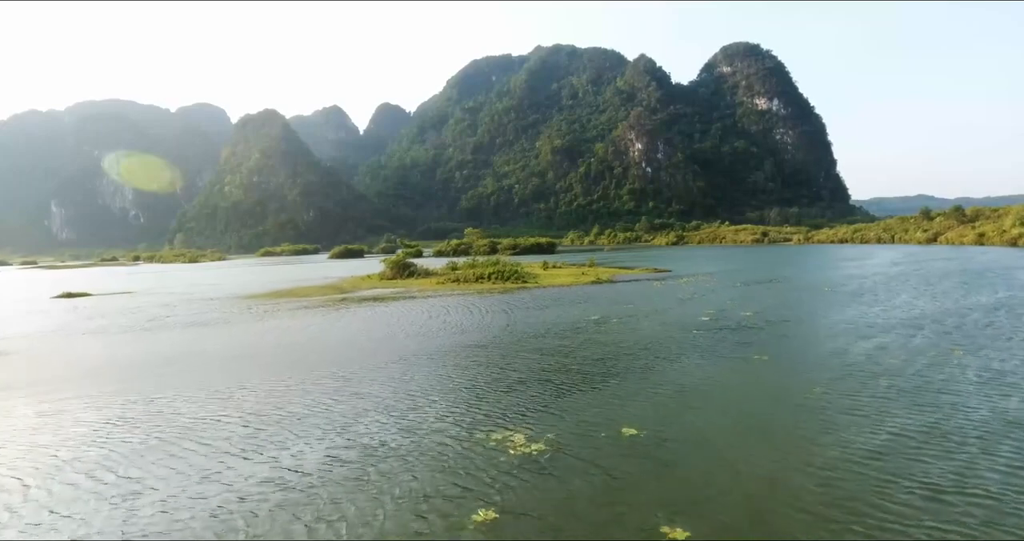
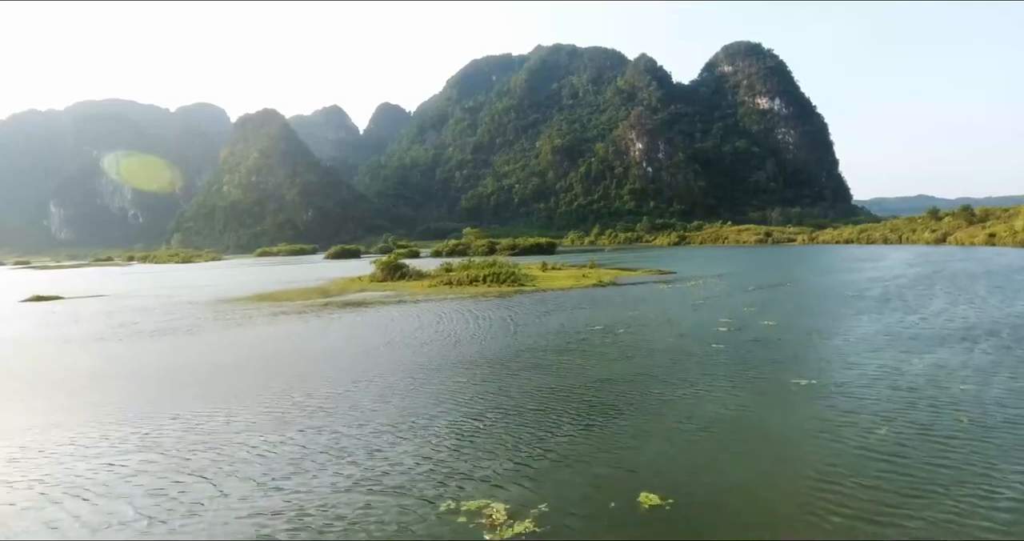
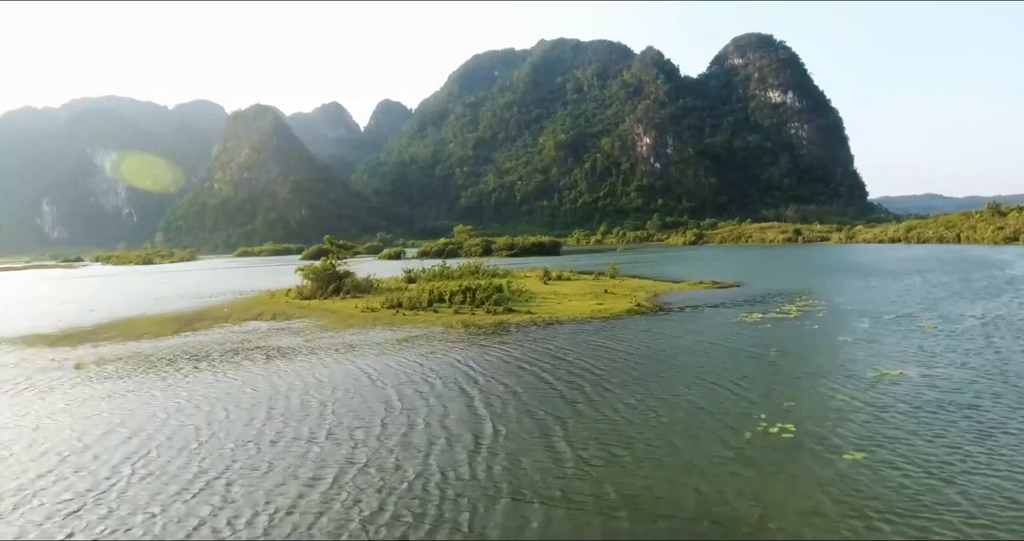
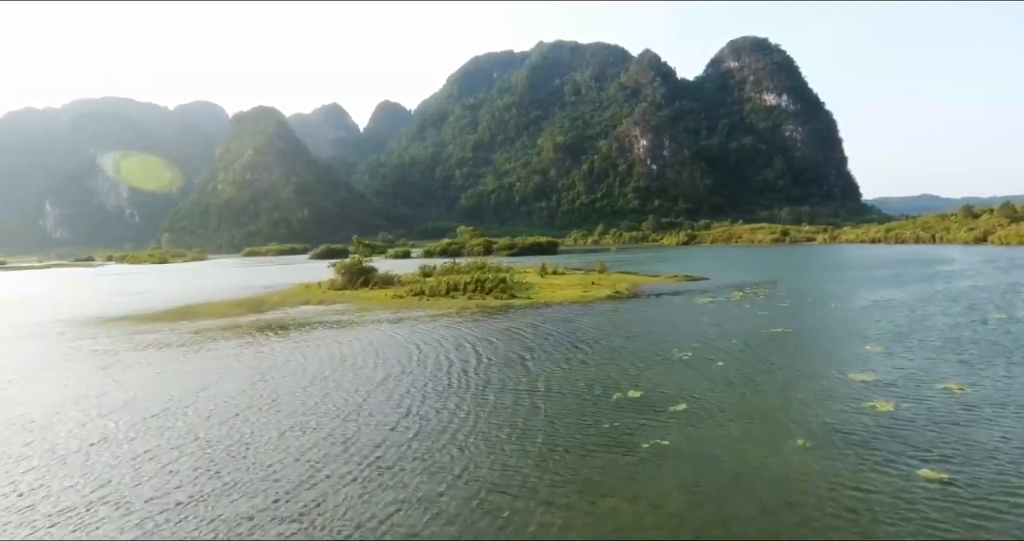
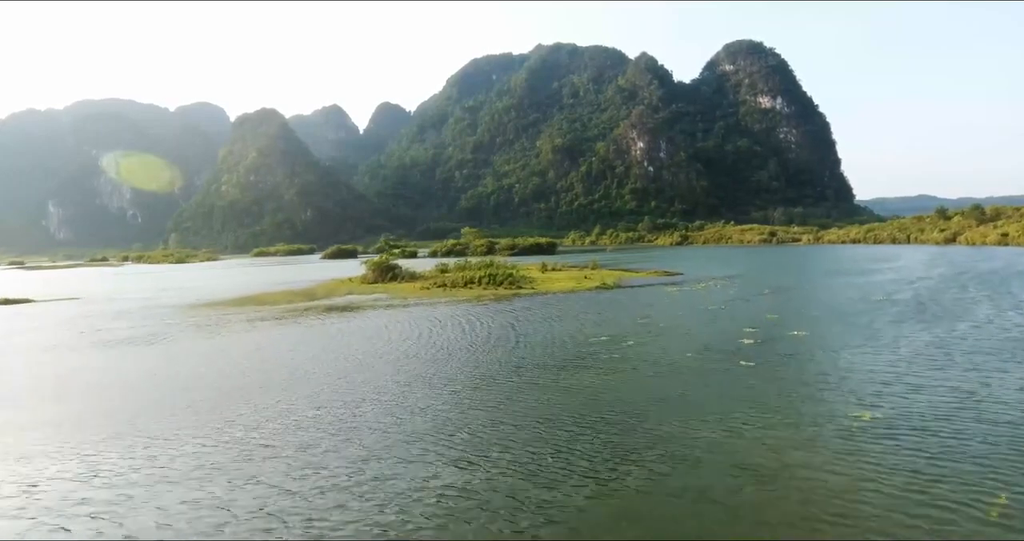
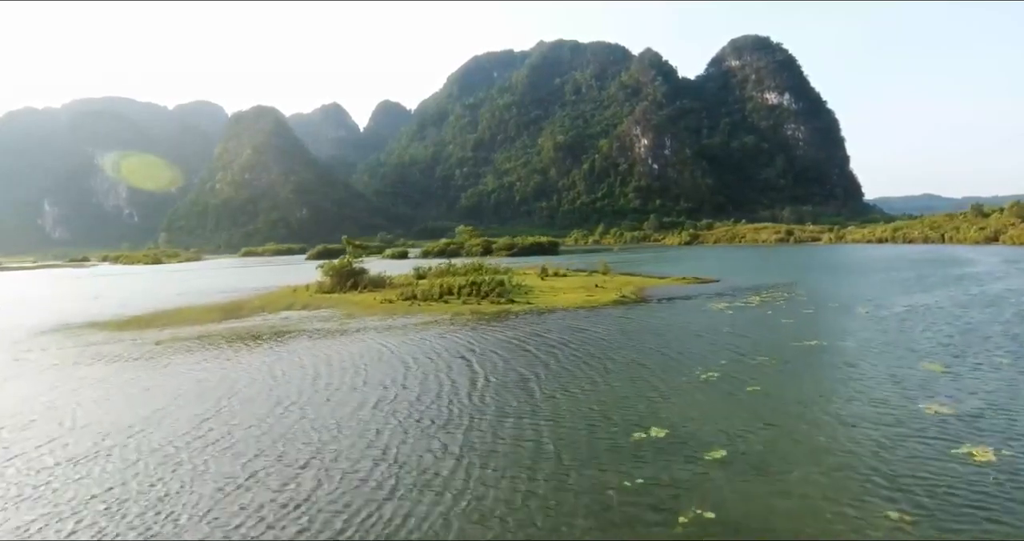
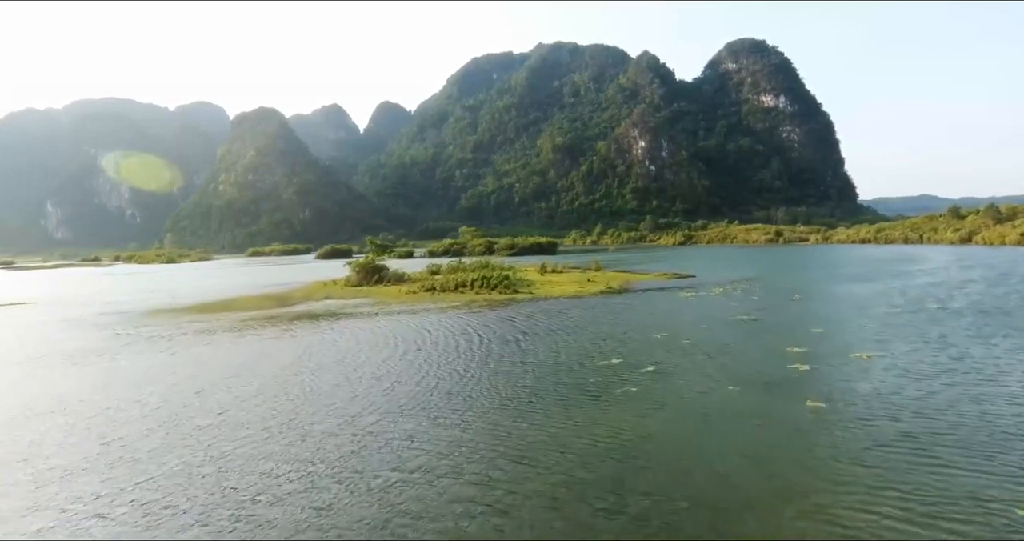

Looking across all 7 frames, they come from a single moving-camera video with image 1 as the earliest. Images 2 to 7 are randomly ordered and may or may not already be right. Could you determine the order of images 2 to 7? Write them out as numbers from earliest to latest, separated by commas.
2, 5, 7, 4, 6, 3
